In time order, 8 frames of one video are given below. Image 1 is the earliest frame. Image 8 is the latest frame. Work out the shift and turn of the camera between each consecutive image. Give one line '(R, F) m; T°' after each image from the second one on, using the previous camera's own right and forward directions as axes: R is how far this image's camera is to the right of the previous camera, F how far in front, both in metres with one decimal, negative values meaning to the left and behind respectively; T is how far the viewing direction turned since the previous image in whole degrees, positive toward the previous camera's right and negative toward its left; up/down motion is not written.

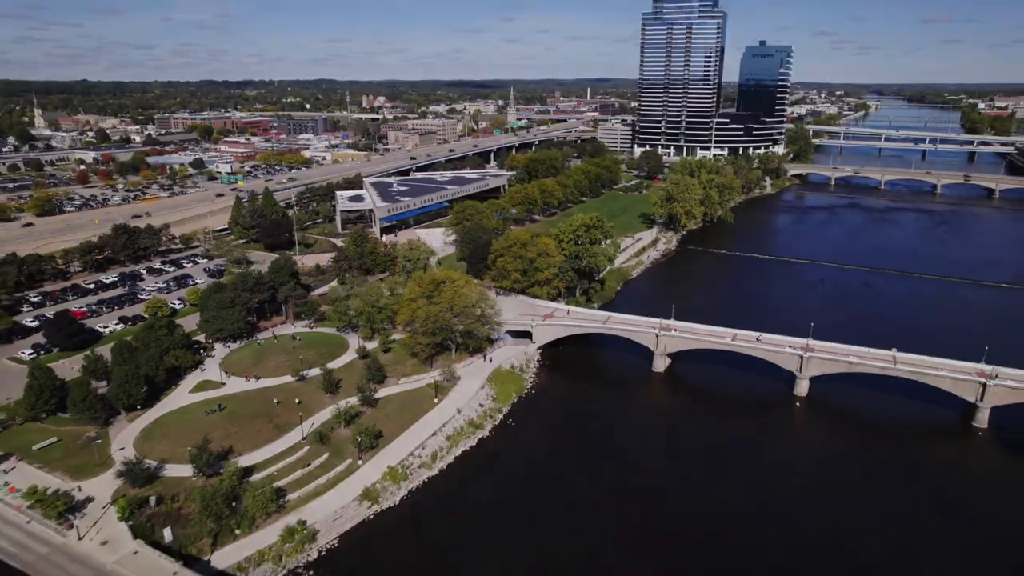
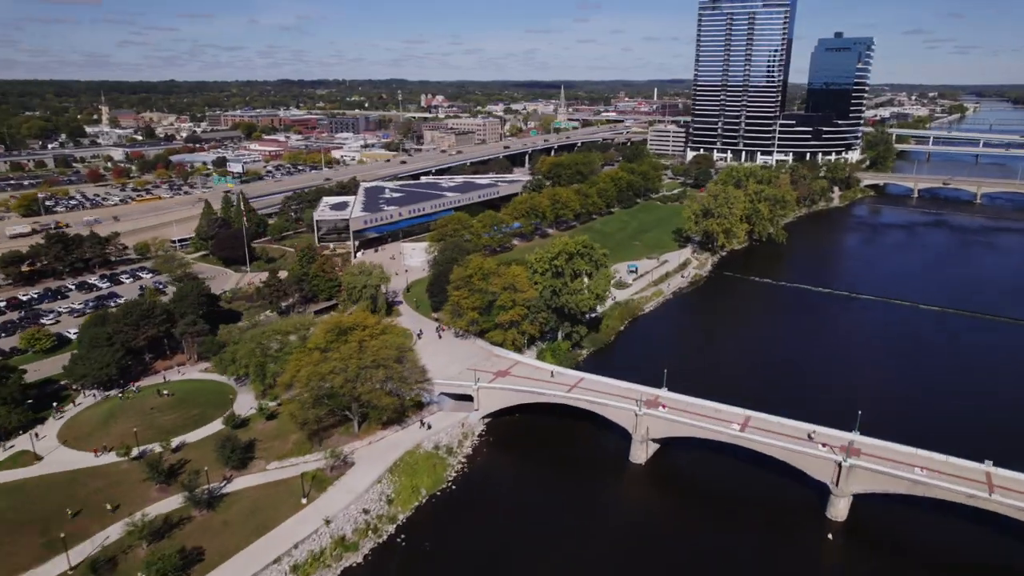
(+6.8, +11.5) m; -6°
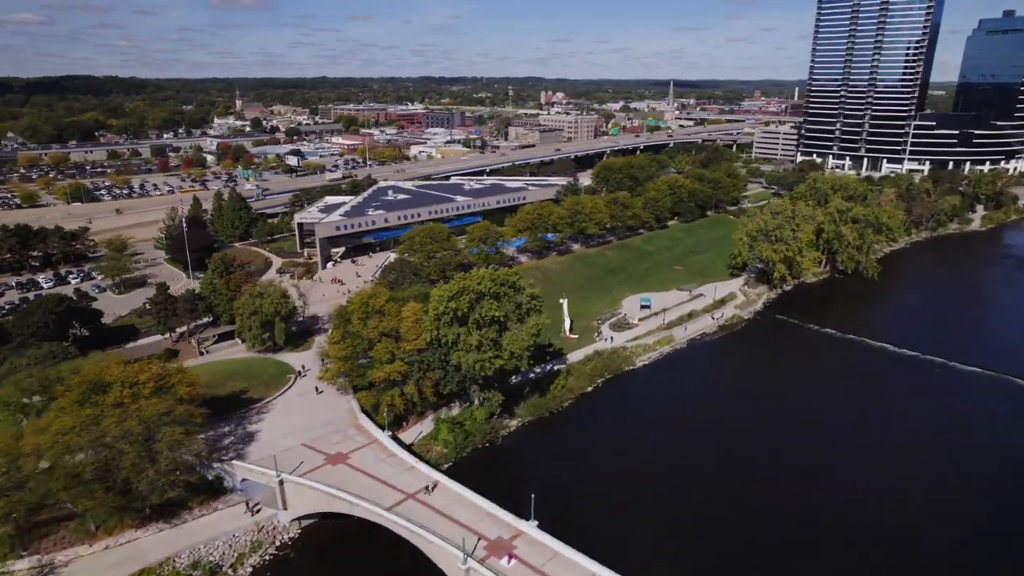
(+11.2, +12.2) m; -11°
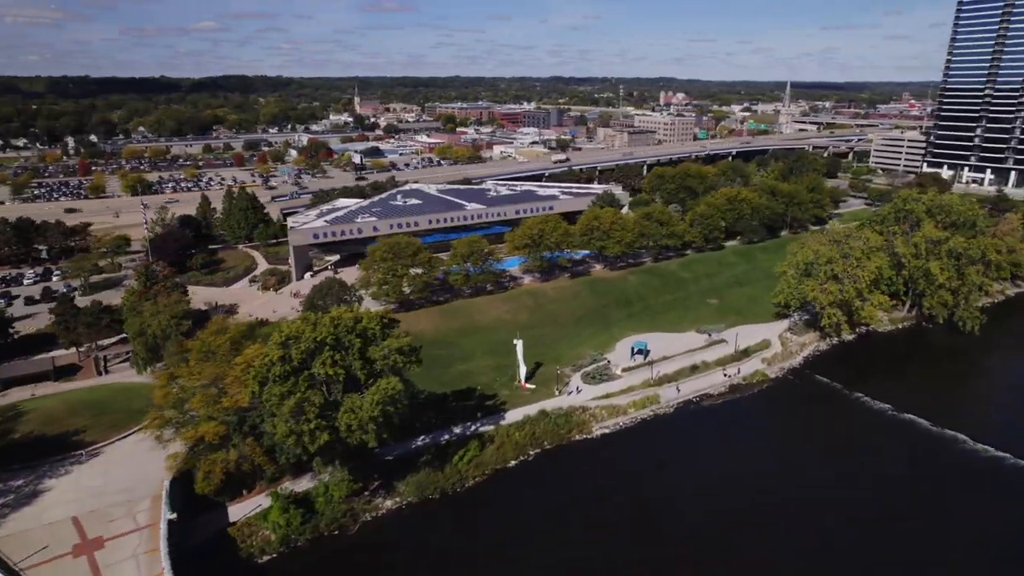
(+9.5, +8.7) m; -11°
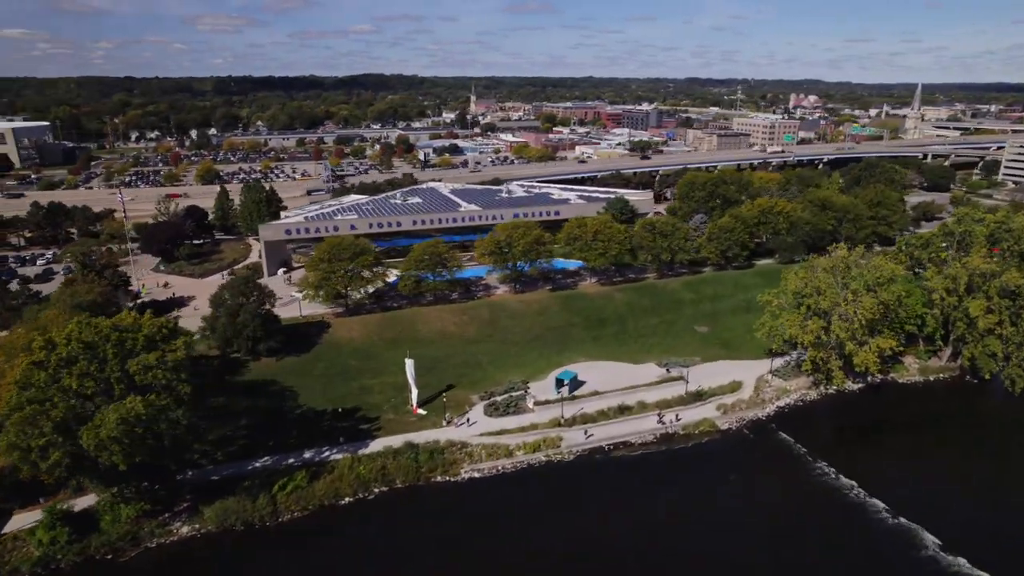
(+11.0, +5.2) m; -11°
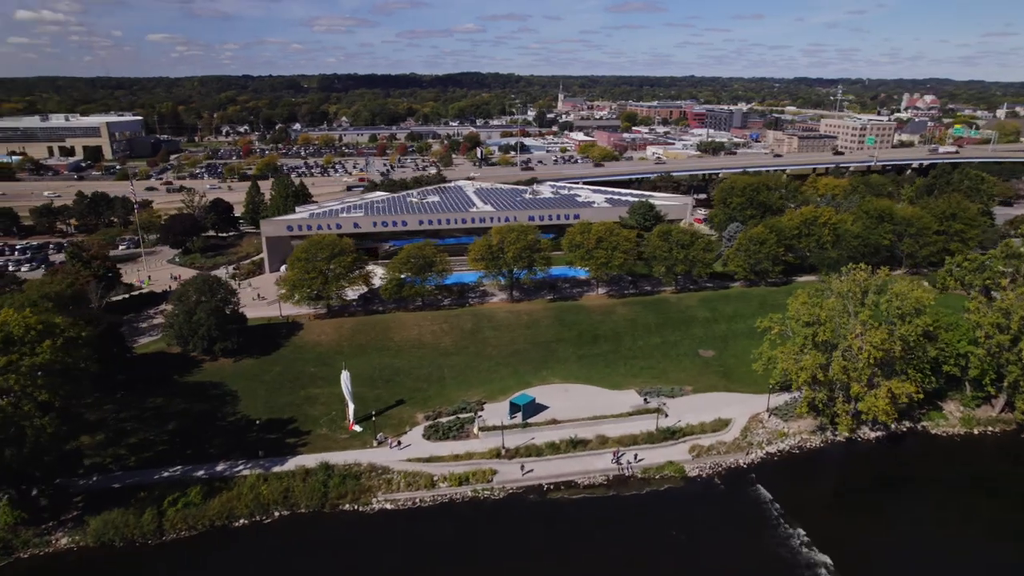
(+6.4, +3.6) m; -8°
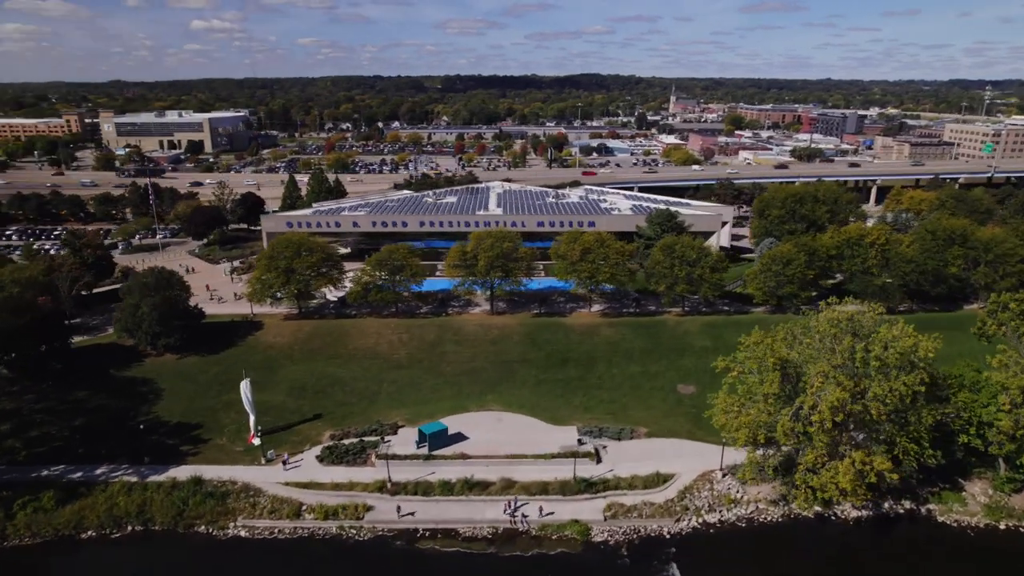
(+8.1, +4.2) m; -10°
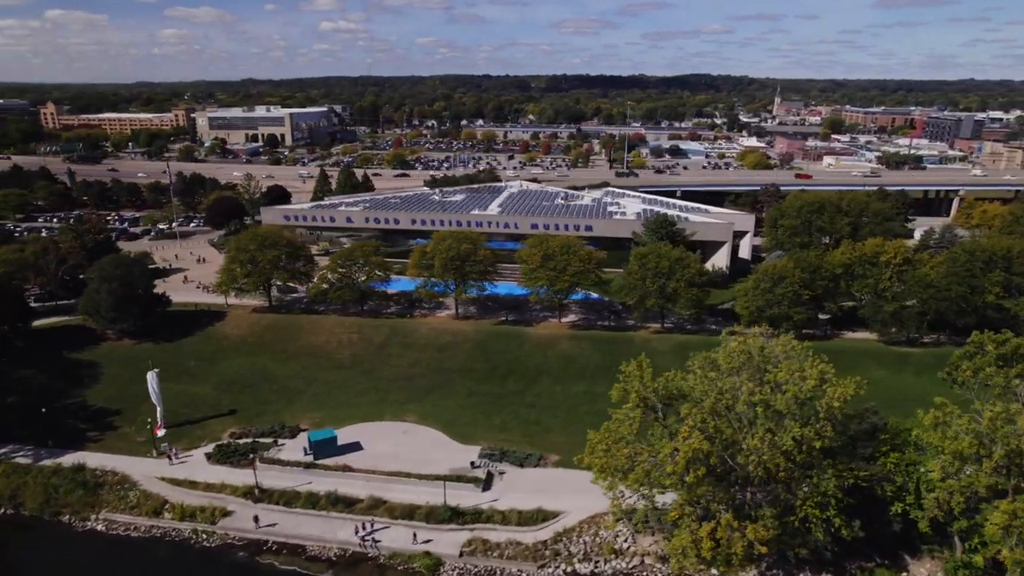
(+7.8, +2.7) m; -9°
